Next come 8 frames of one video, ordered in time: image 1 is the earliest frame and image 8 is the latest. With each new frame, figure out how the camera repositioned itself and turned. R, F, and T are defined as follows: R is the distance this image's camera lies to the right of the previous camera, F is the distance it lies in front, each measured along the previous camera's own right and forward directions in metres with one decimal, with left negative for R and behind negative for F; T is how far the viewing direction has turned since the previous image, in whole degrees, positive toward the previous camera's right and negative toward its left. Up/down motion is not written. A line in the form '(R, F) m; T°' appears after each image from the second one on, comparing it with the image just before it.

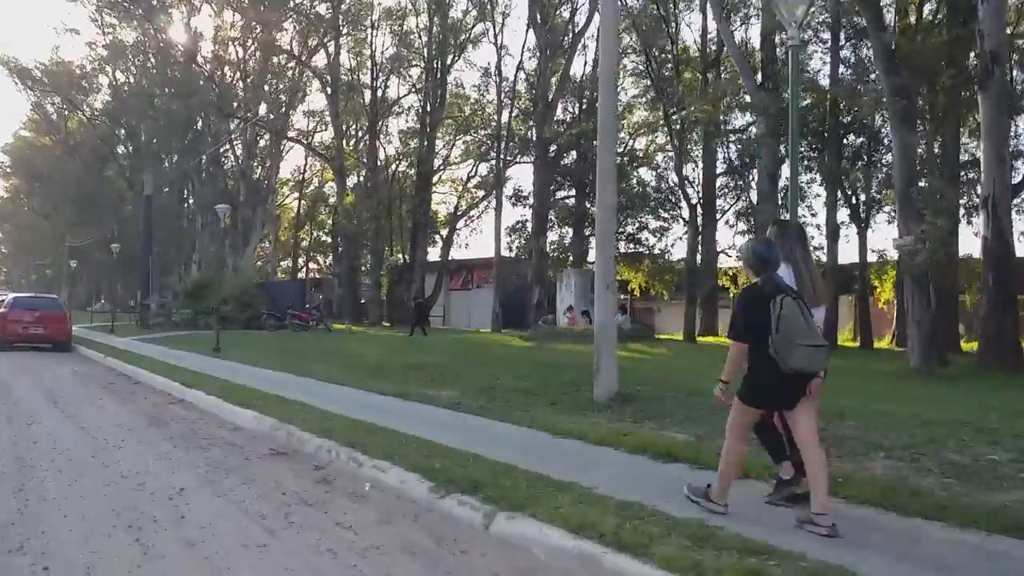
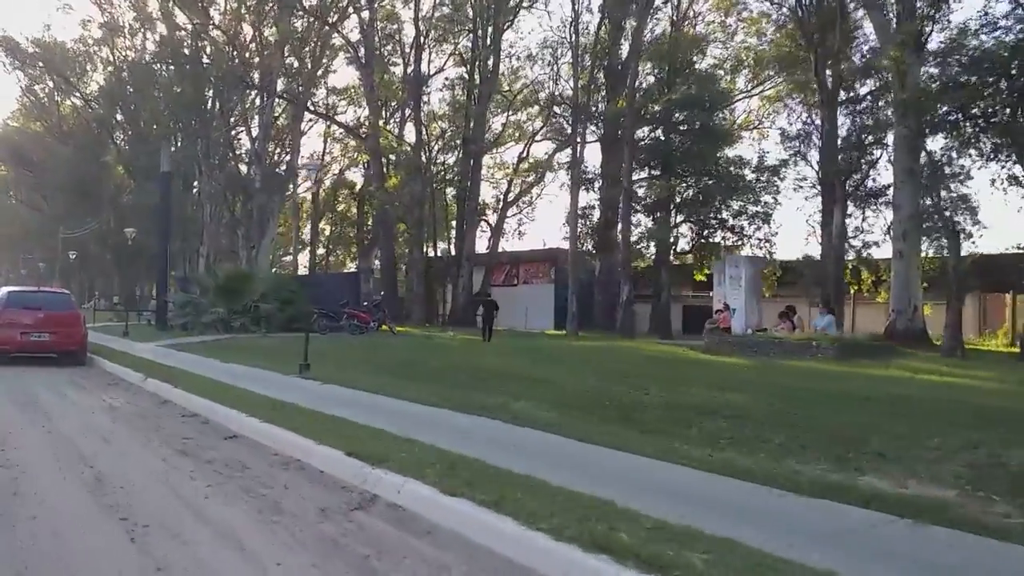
(-4.4, +6.1) m; +1°
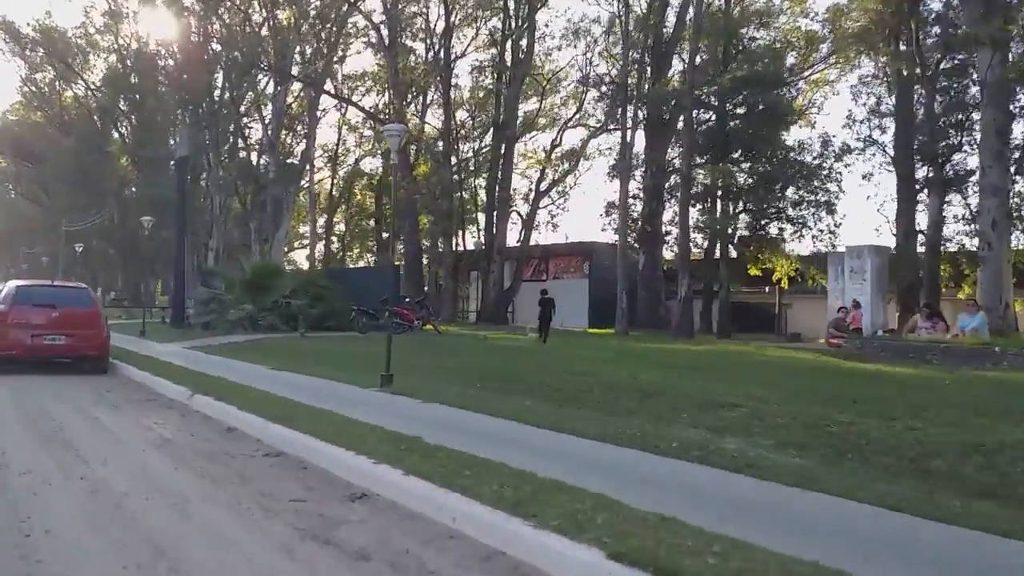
(-2.1, +2.7) m; 0°
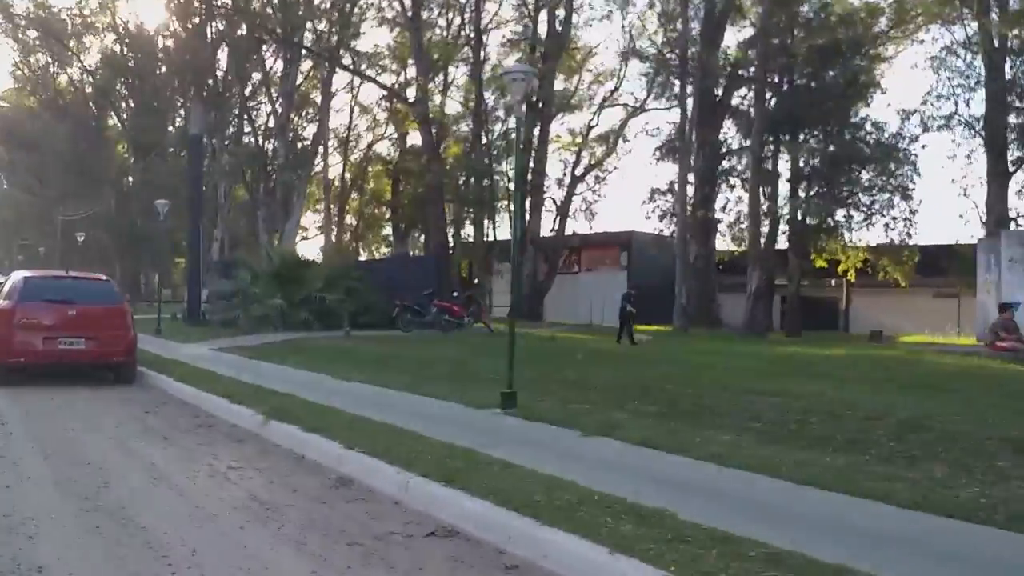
(-2.2, +3.0) m; 0°
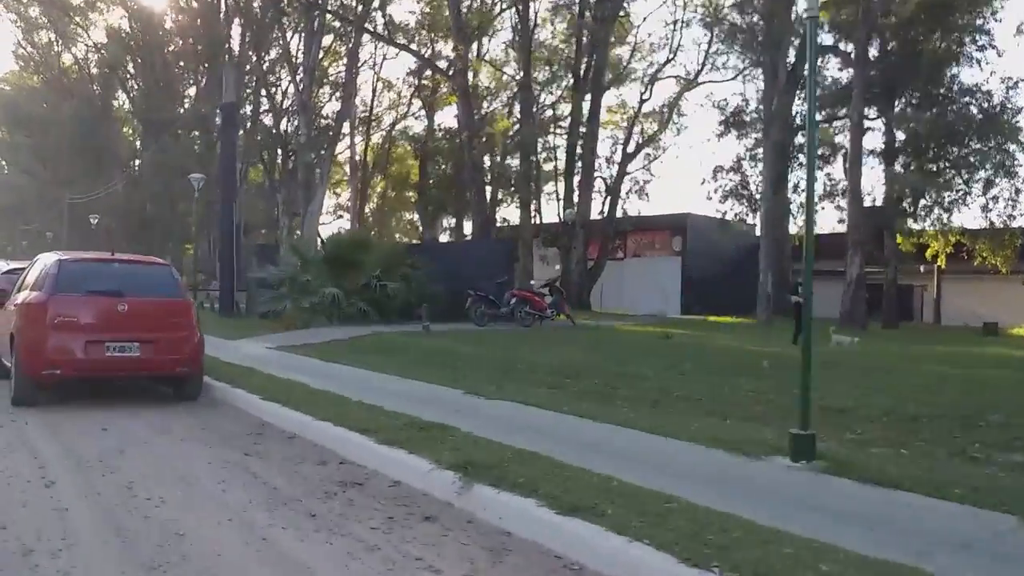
(-2.3, +2.9) m; 0°
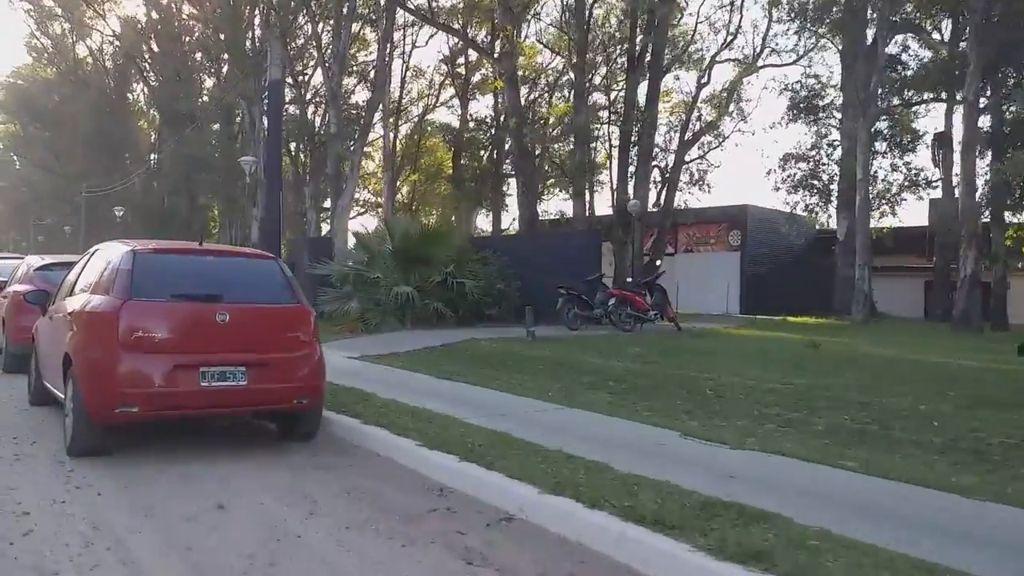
(-2.2, +2.6) m; 0°
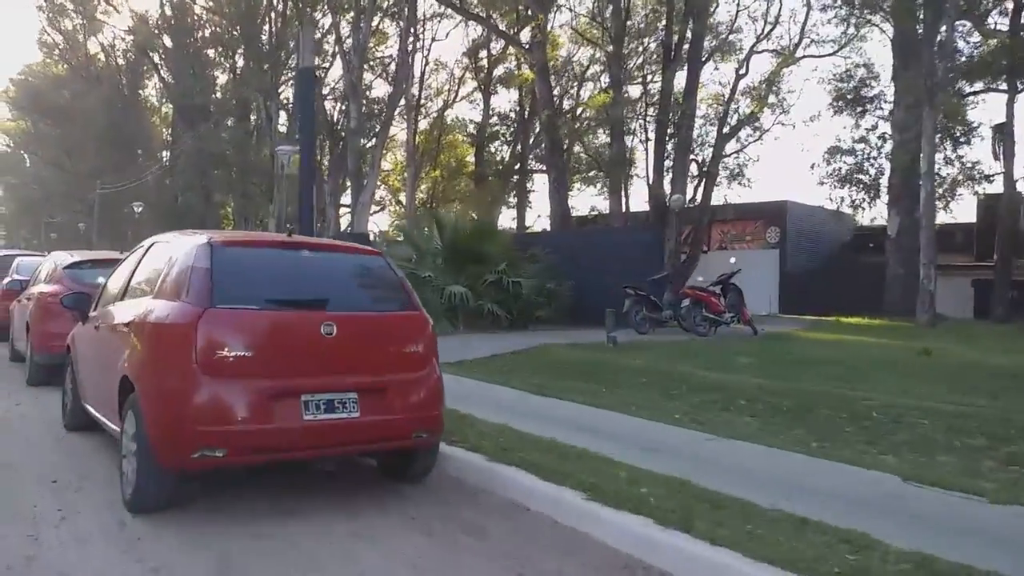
(-1.3, +1.5) m; 0°
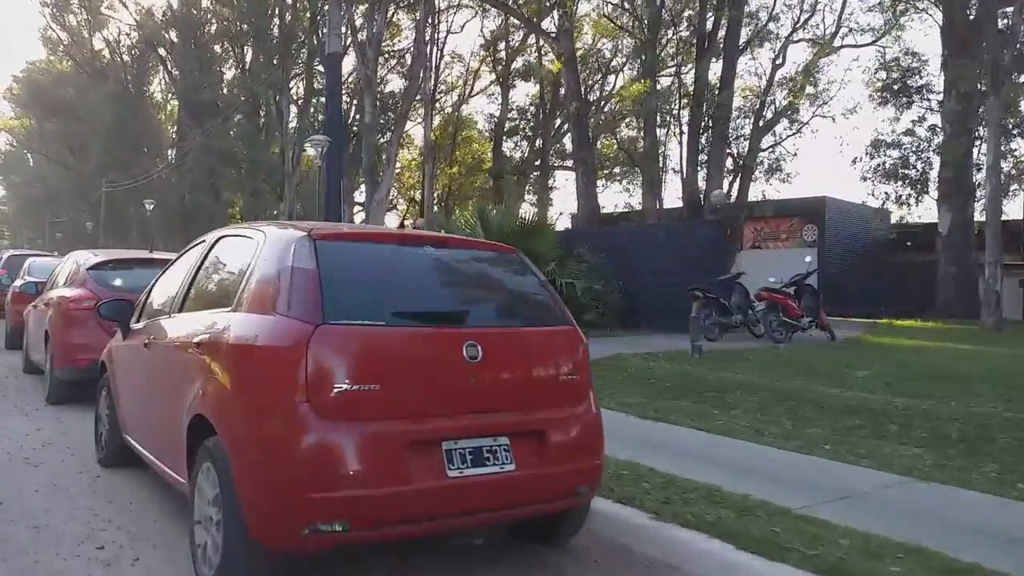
(-1.0, +1.3) m; 0°
